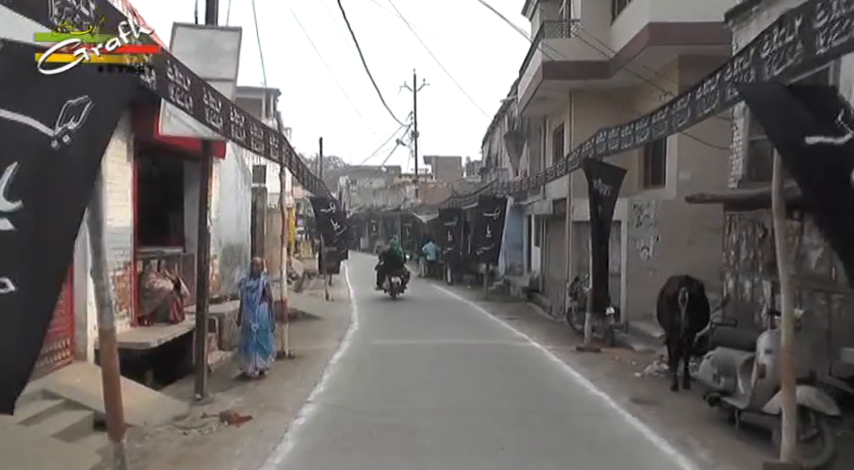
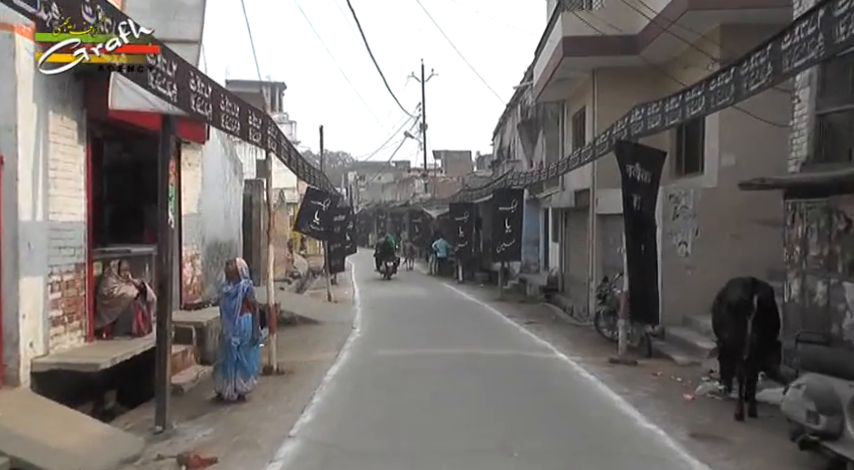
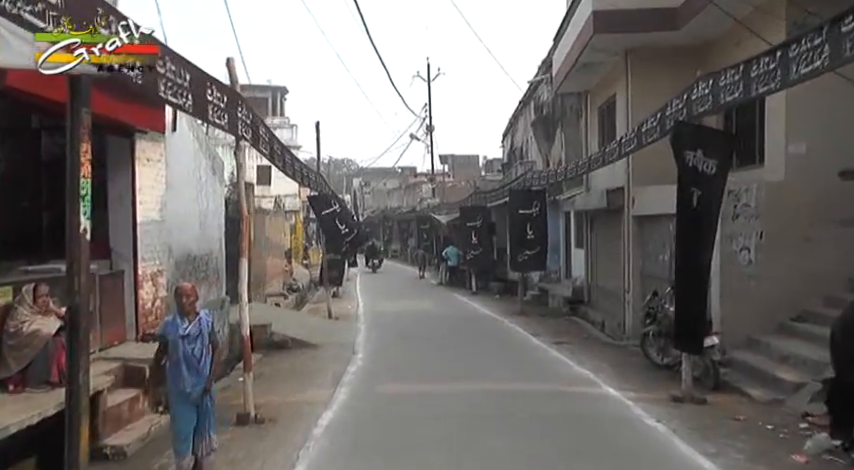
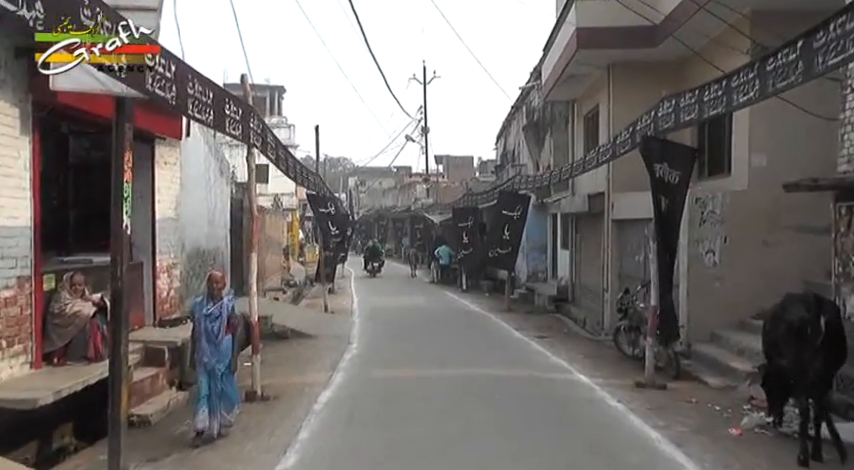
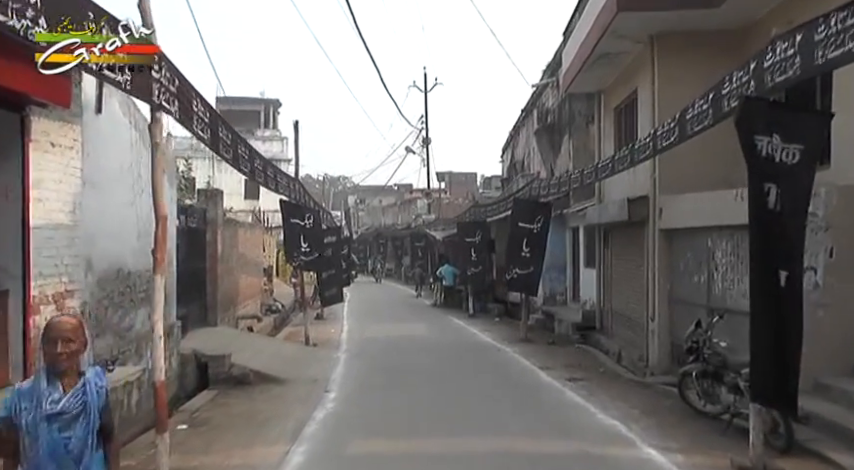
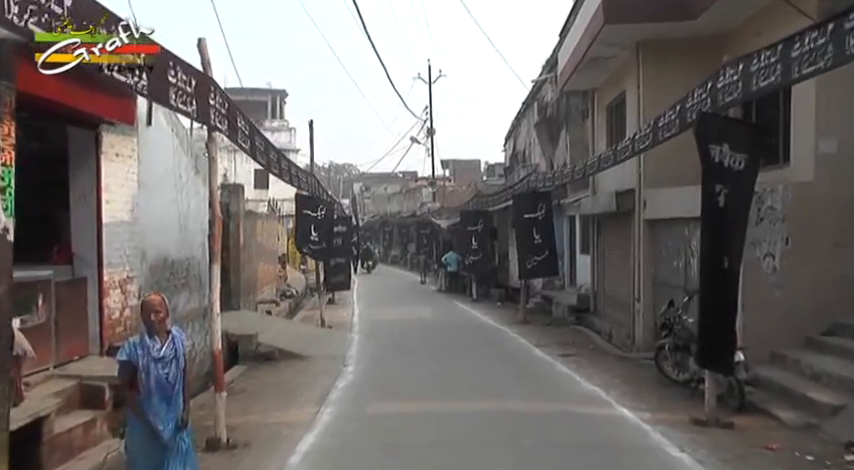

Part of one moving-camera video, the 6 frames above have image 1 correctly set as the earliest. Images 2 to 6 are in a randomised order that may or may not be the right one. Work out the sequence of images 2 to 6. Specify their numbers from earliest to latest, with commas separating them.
2, 4, 3, 6, 5
